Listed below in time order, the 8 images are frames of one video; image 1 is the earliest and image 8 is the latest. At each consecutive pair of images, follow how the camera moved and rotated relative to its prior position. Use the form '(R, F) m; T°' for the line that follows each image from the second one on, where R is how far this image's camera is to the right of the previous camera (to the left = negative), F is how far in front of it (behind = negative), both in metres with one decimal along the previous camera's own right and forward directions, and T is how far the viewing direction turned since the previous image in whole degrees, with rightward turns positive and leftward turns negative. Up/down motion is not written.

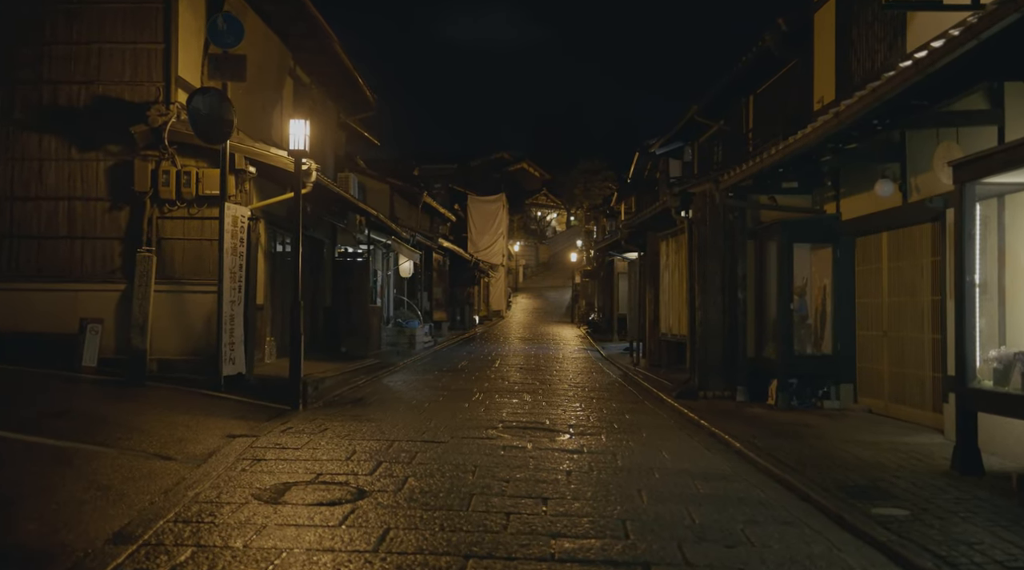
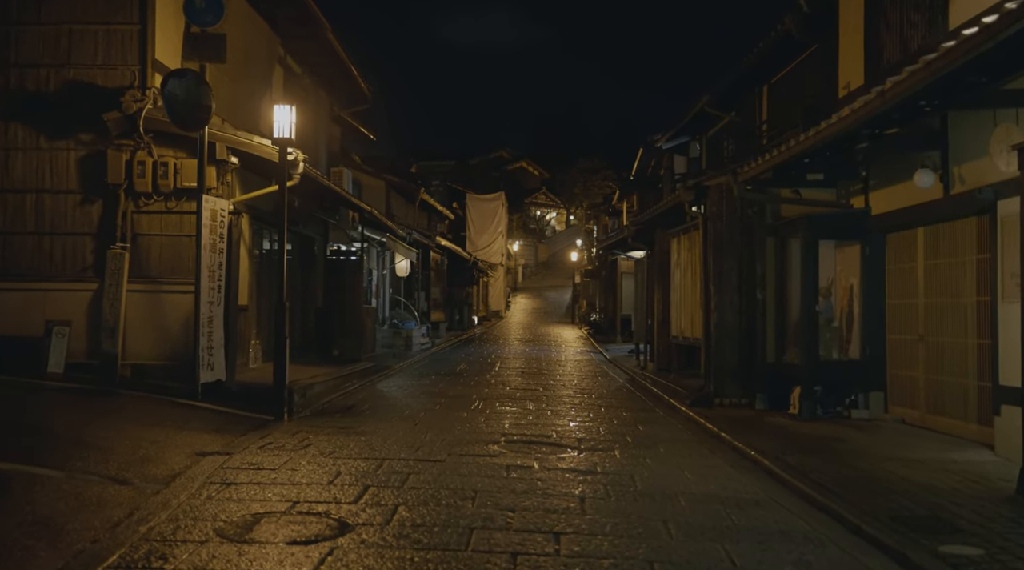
(-0.1, +1.1) m; 0°
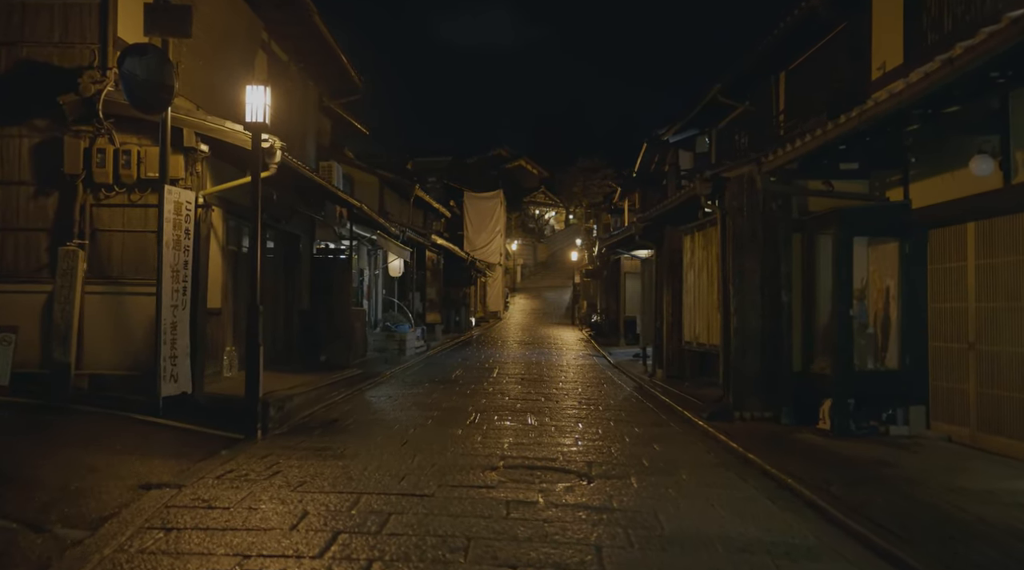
(0.0, +1.4) m; 0°
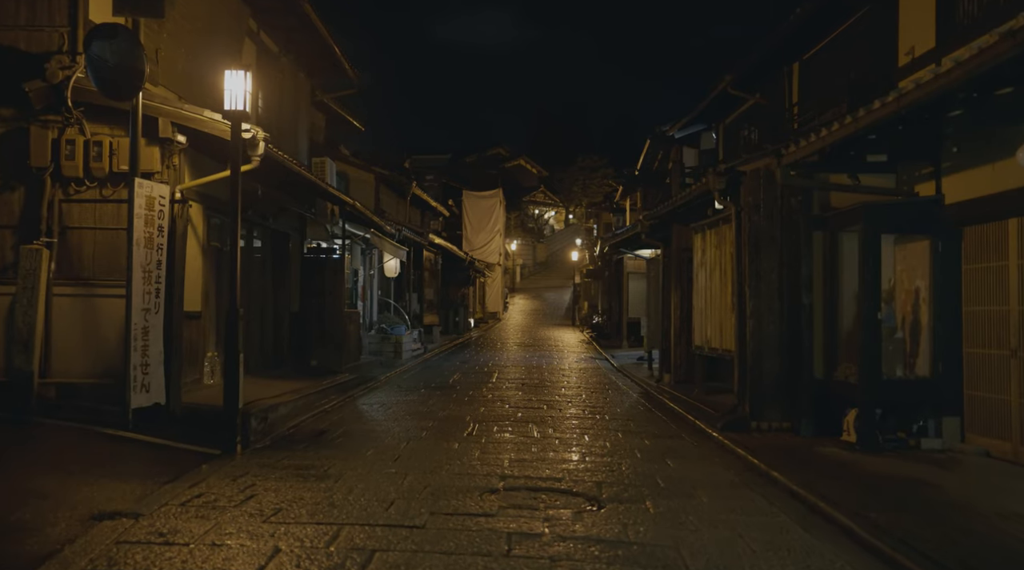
(0.0, +0.9) m; 0°
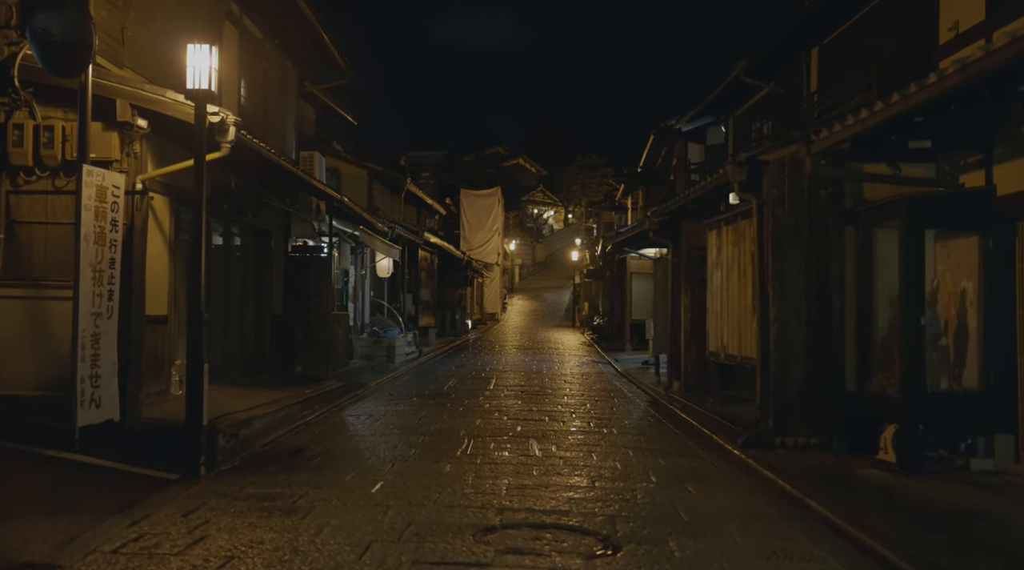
(0.0, +1.2) m; 0°
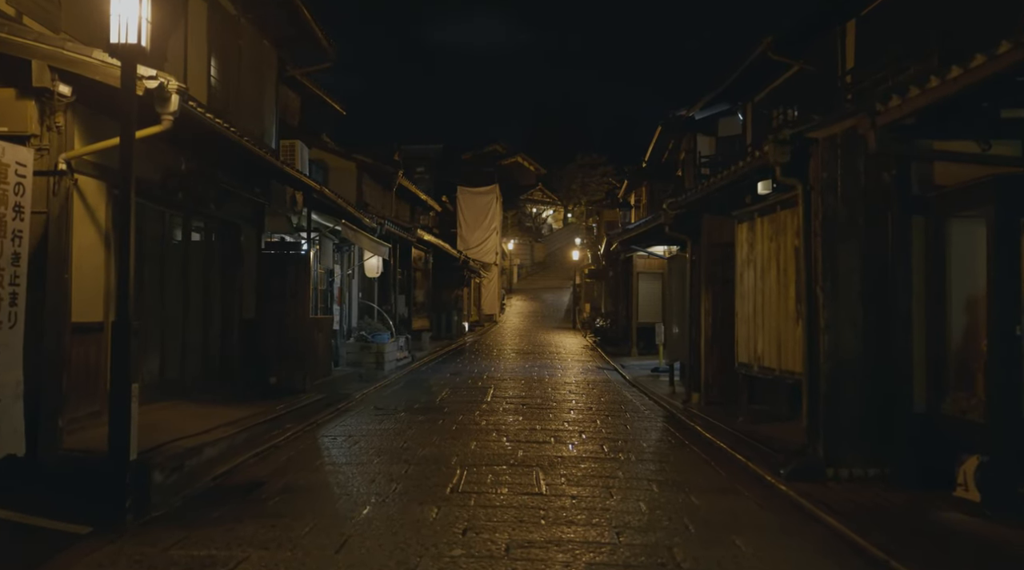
(0.0, +1.8) m; 0°
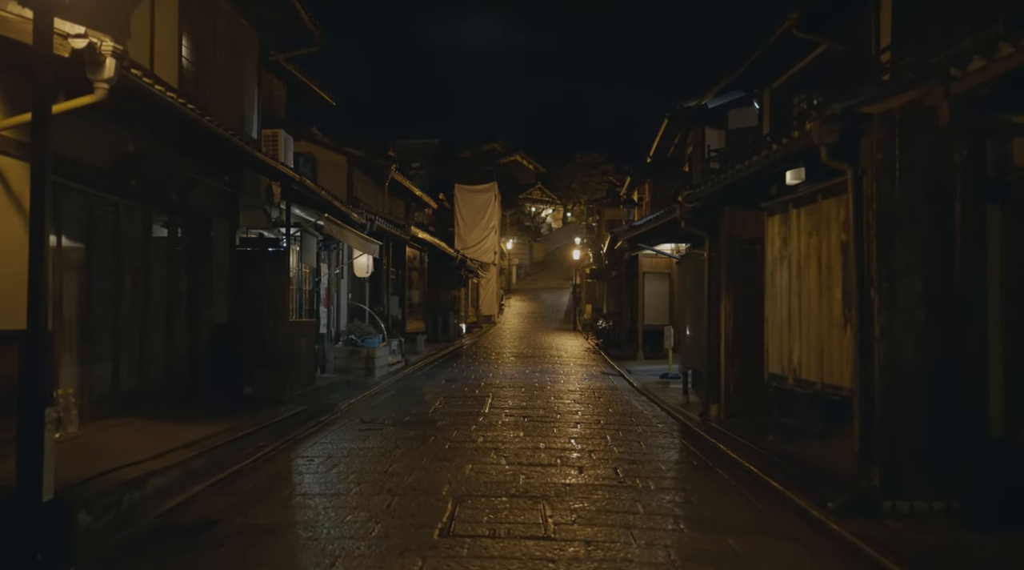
(0.0, +1.5) m; 0°
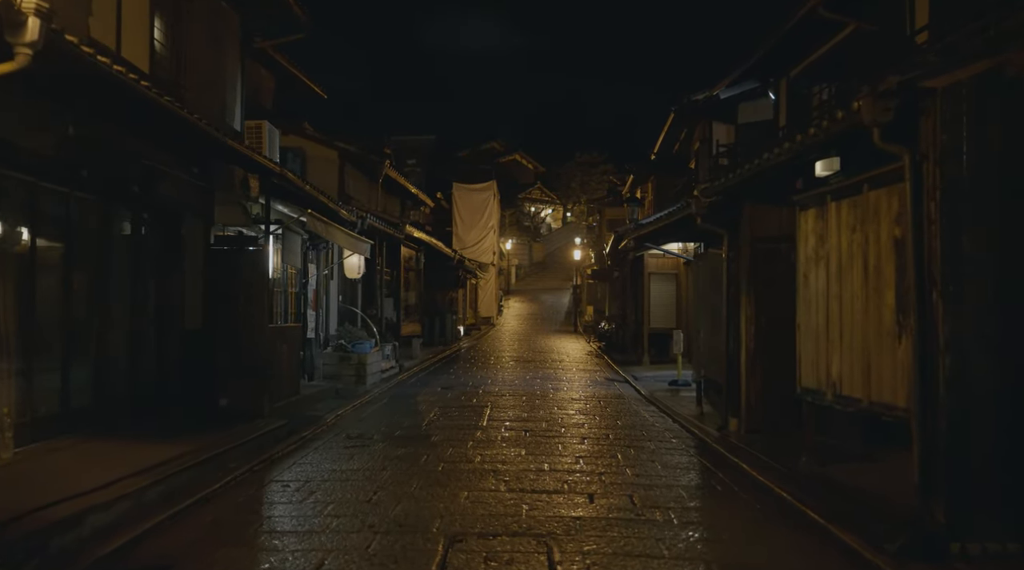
(0.0, +1.2) m; 0°
